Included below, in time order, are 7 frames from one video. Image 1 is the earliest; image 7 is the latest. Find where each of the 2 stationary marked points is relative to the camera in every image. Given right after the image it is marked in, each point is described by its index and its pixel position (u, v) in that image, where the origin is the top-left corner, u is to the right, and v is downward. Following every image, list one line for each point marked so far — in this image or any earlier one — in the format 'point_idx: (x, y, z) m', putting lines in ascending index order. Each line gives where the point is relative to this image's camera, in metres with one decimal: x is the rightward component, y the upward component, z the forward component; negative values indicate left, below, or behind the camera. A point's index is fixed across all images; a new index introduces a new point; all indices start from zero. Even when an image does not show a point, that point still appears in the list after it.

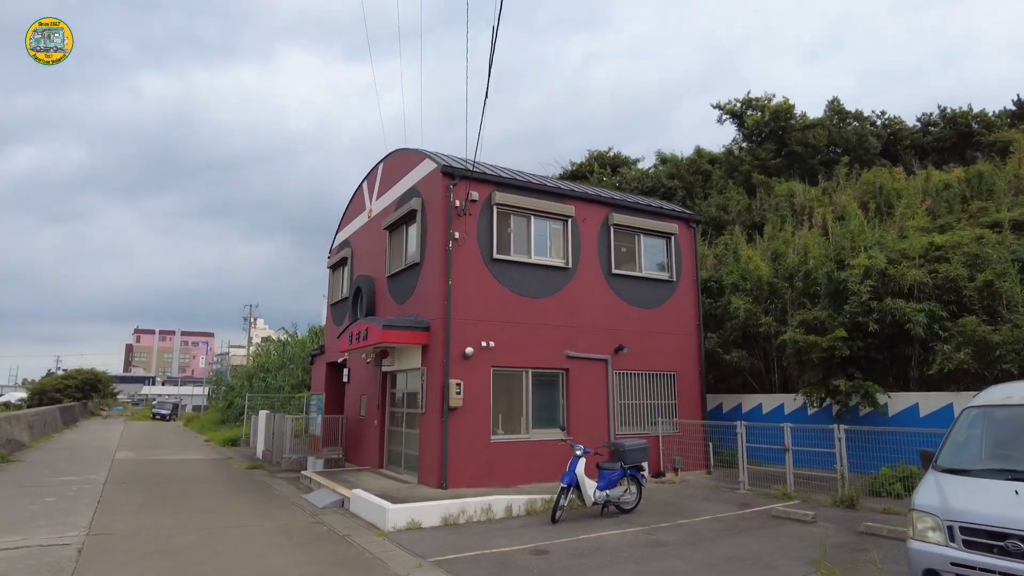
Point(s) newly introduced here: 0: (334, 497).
0: (-2.9, -3.4, +10.2) m
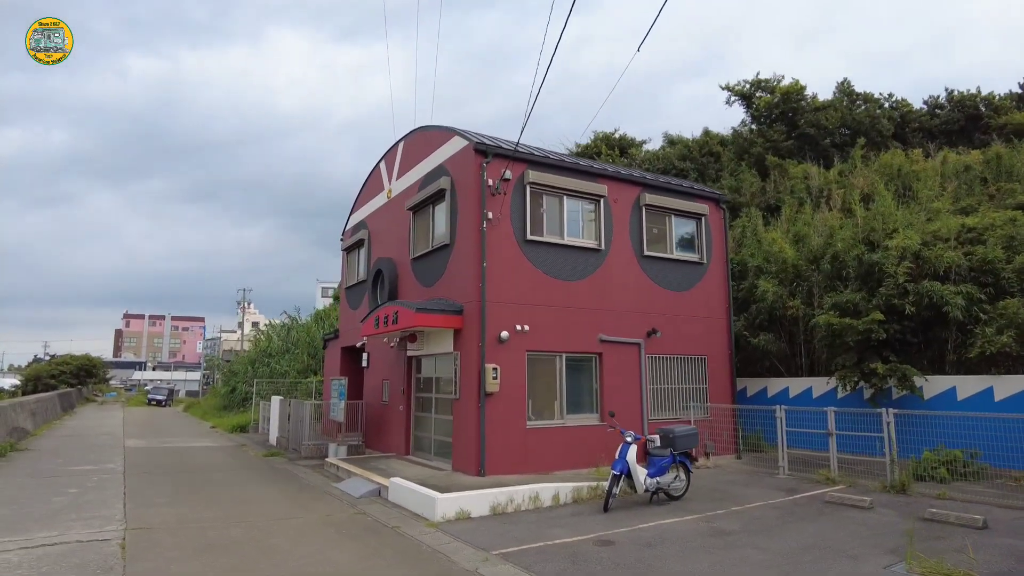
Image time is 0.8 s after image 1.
0: (-2.2, -3.1, +9.8) m
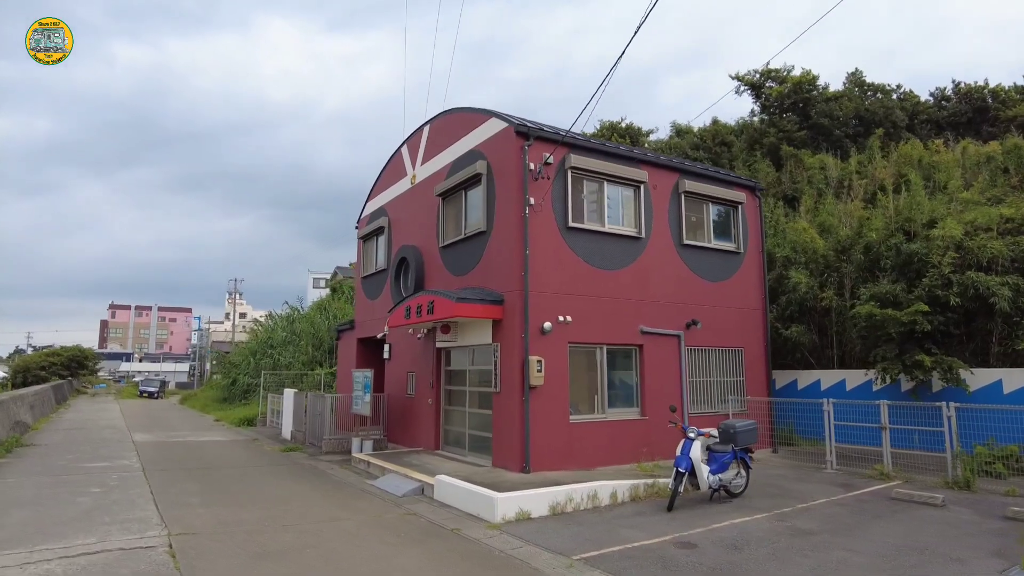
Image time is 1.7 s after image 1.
0: (-1.5, -2.9, +9.4) m
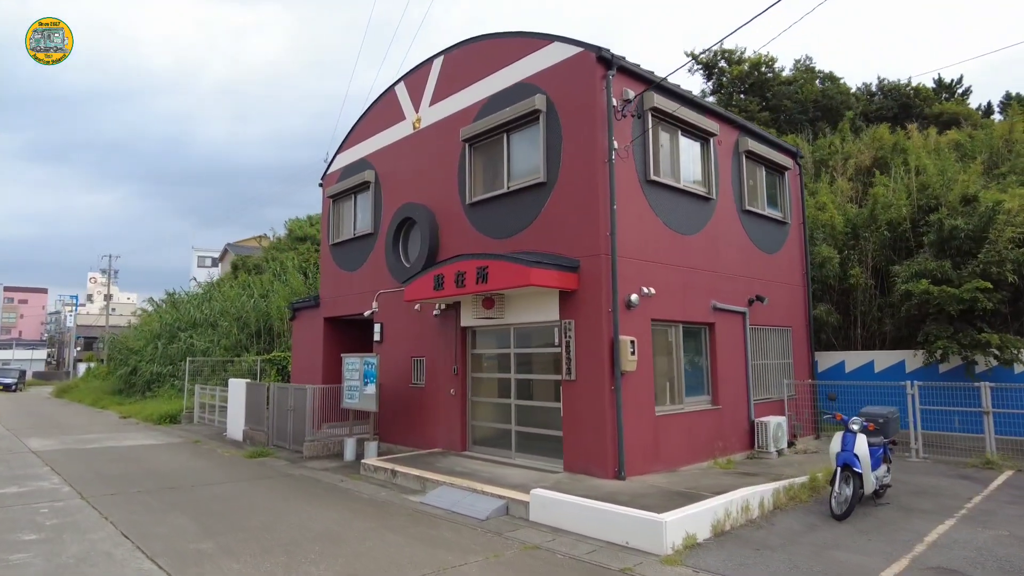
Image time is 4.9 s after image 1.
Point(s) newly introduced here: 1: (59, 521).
0: (-0.2, -2.4, +7.2) m
1: (-4.9, -2.5, +6.7) m
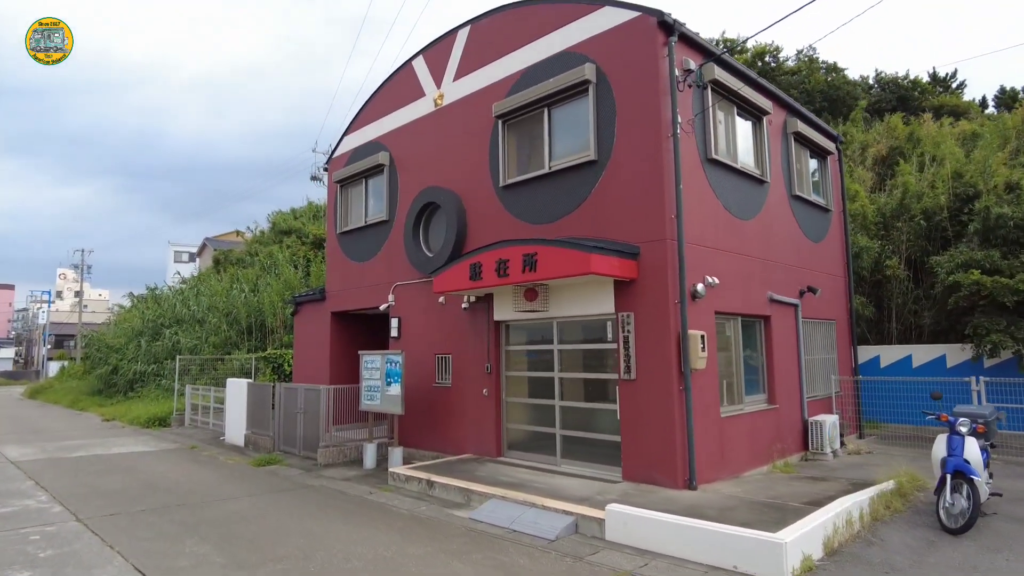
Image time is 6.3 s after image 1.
0: (+0.5, -2.3, +6.3) m
1: (-4.1, -2.4, +5.7) m
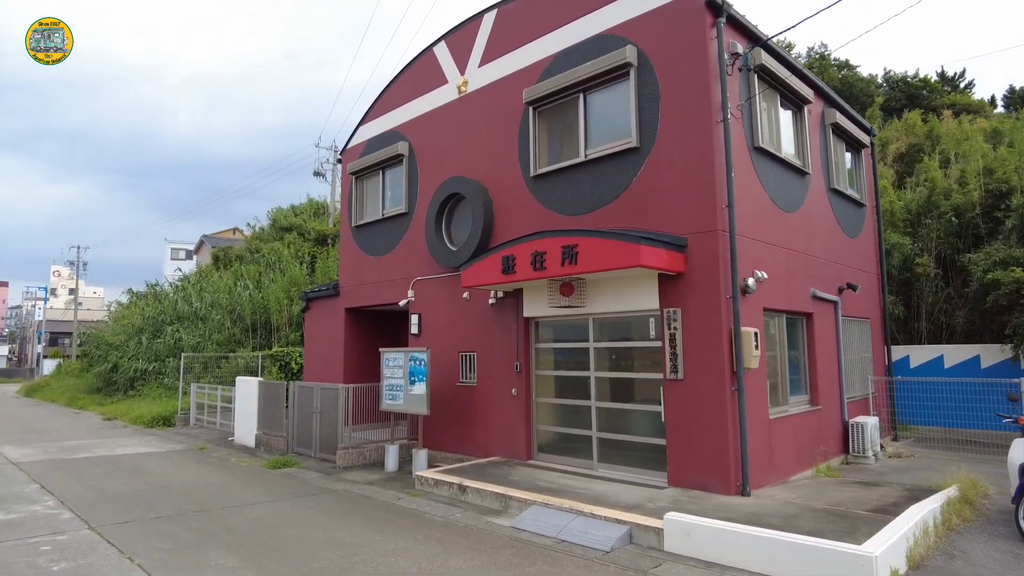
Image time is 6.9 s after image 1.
0: (+0.9, -2.2, +5.9) m
1: (-3.7, -2.3, +5.2) m
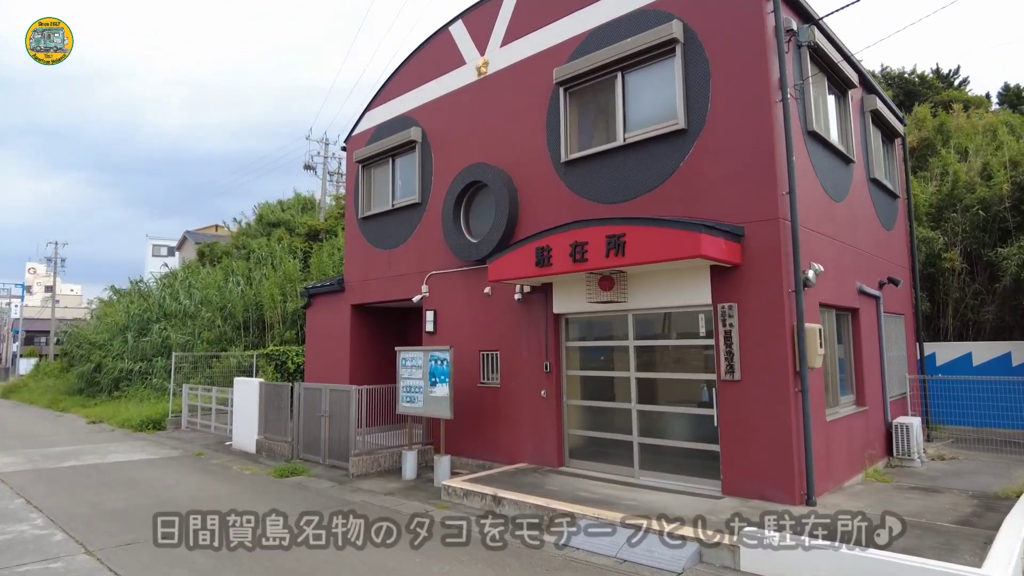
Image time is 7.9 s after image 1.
0: (+1.4, -2.2, +5.3) m
1: (-3.2, -2.2, +4.5) m
